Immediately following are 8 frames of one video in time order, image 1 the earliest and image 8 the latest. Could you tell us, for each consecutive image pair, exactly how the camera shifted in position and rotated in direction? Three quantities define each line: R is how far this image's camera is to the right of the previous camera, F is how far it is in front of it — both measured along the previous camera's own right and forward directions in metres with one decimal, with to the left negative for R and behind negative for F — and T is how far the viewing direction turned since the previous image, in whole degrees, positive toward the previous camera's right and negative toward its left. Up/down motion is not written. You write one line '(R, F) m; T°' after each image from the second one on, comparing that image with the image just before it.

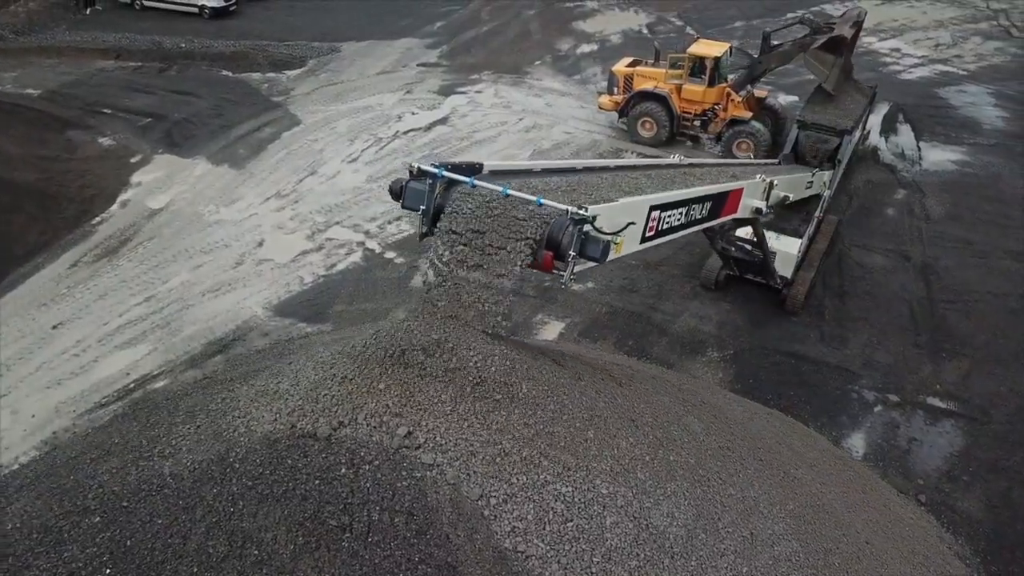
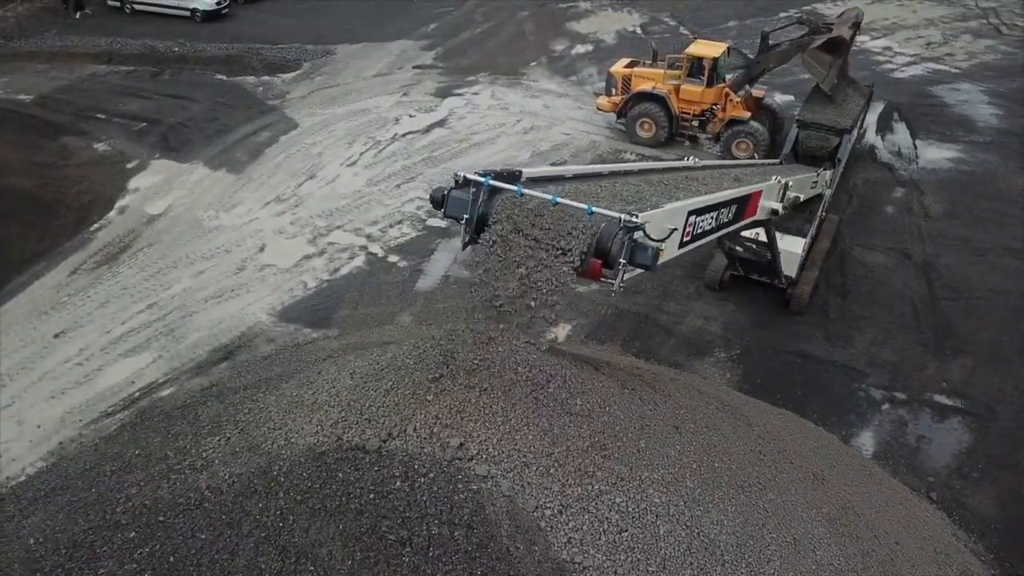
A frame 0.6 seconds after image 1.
(-0.2, 0.0) m; +1°
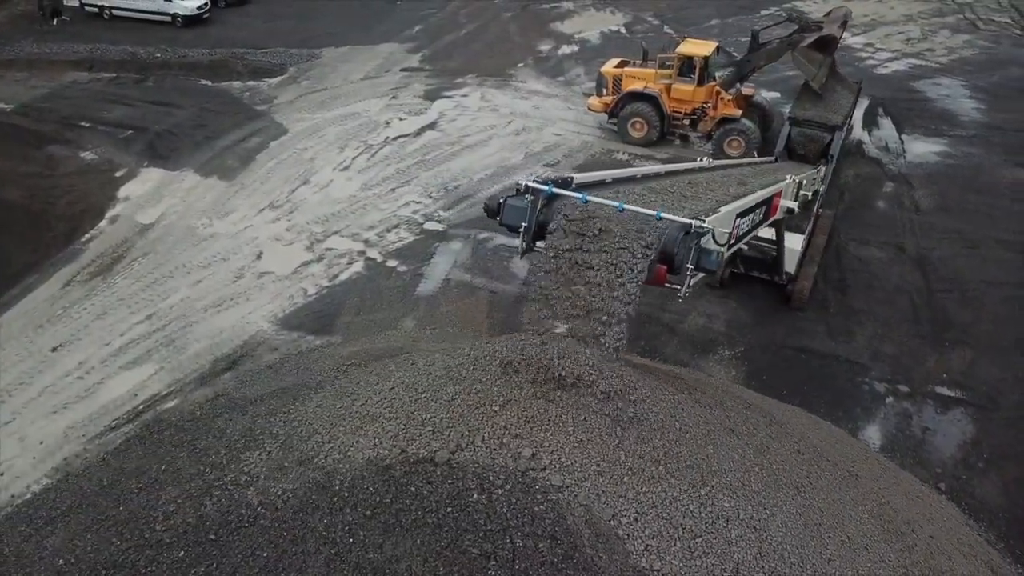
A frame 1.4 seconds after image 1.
(-0.3, 0.0) m; +2°
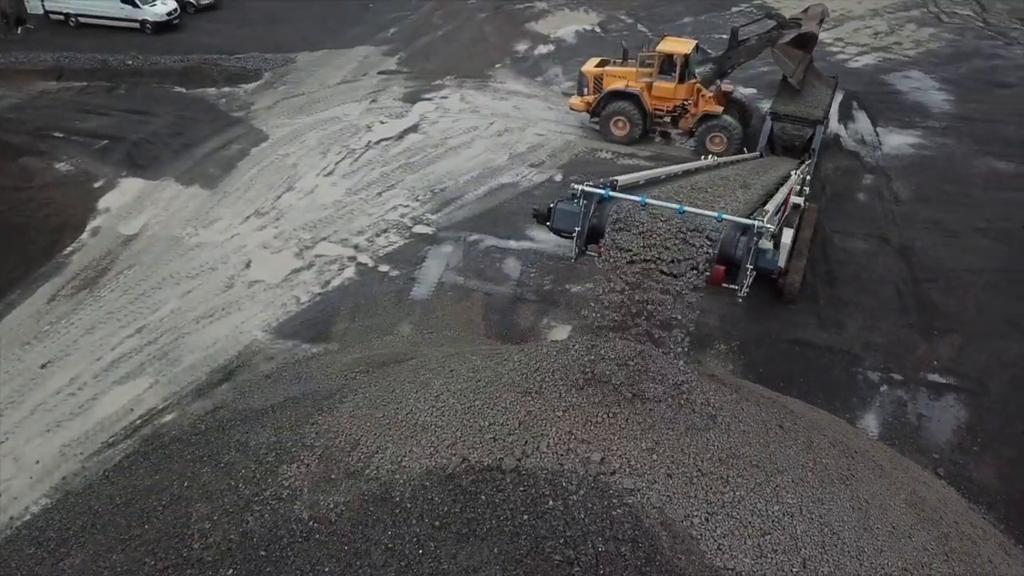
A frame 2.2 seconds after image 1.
(-0.3, 0.0) m; +2°
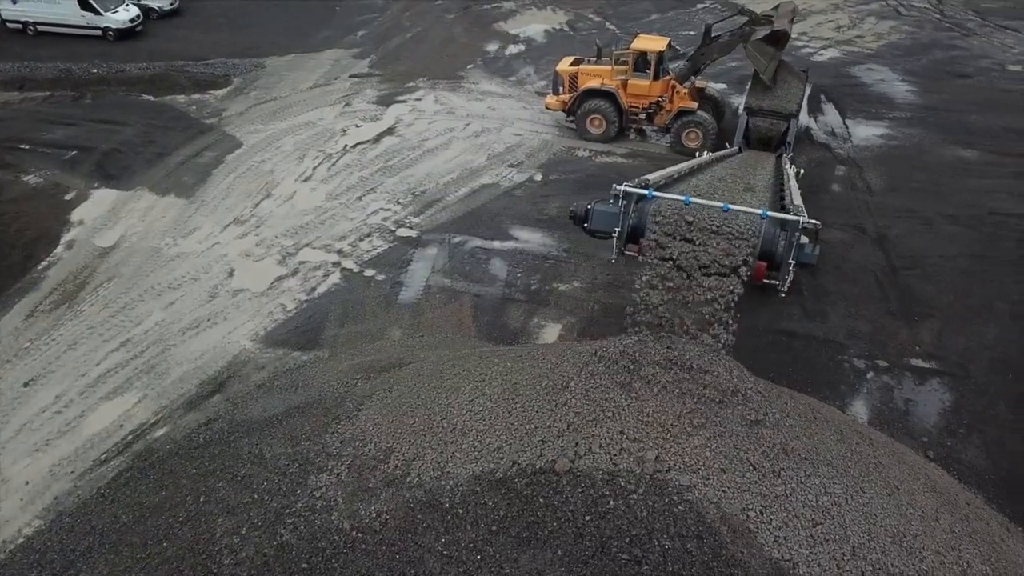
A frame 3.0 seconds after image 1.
(-0.3, 0.0) m; +3°
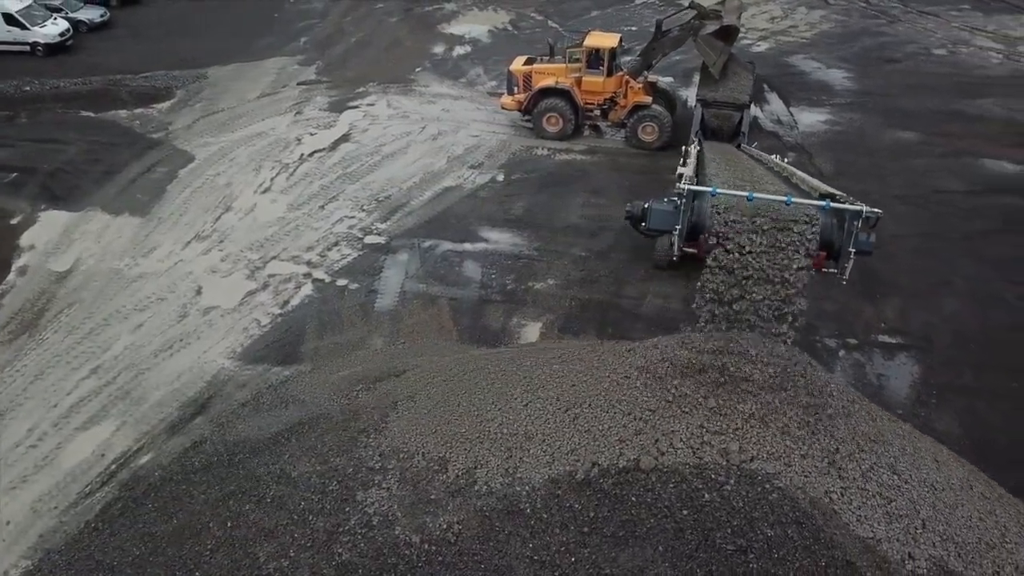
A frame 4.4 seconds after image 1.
(-0.5, 0.0) m; +5°
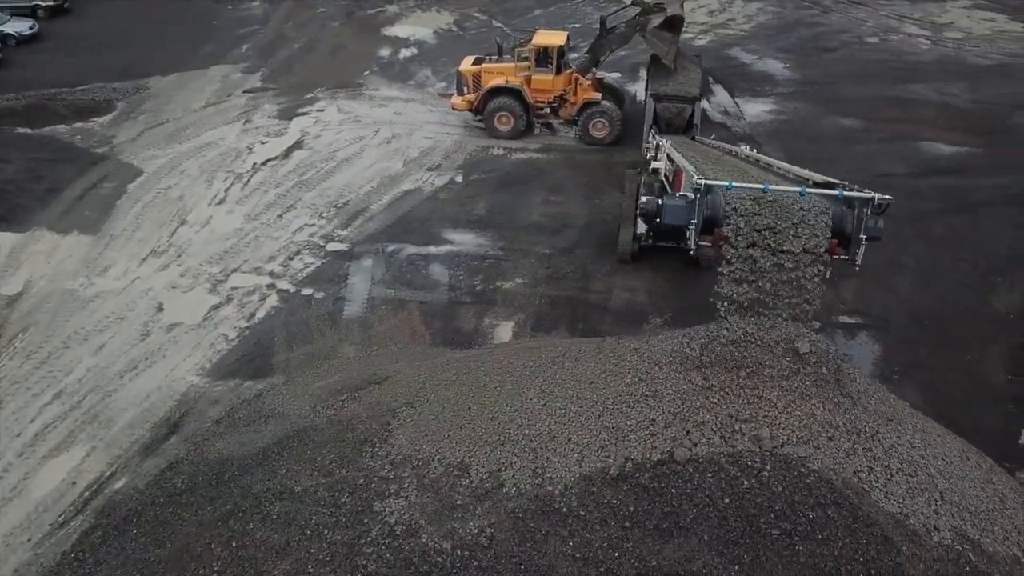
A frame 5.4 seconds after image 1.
(-0.3, 0.0) m; +4°
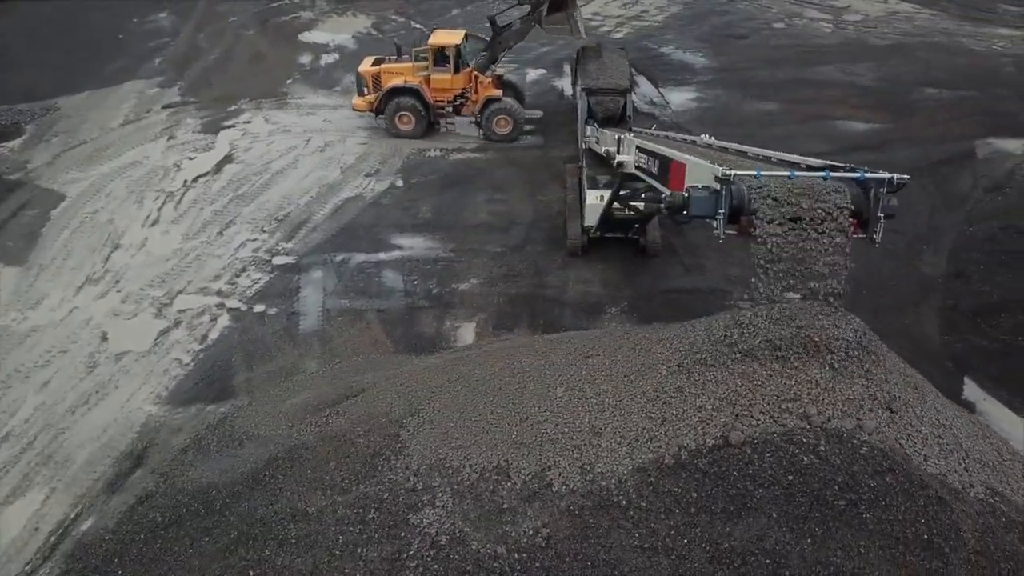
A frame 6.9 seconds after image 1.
(-0.5, 0.0) m; +6°
